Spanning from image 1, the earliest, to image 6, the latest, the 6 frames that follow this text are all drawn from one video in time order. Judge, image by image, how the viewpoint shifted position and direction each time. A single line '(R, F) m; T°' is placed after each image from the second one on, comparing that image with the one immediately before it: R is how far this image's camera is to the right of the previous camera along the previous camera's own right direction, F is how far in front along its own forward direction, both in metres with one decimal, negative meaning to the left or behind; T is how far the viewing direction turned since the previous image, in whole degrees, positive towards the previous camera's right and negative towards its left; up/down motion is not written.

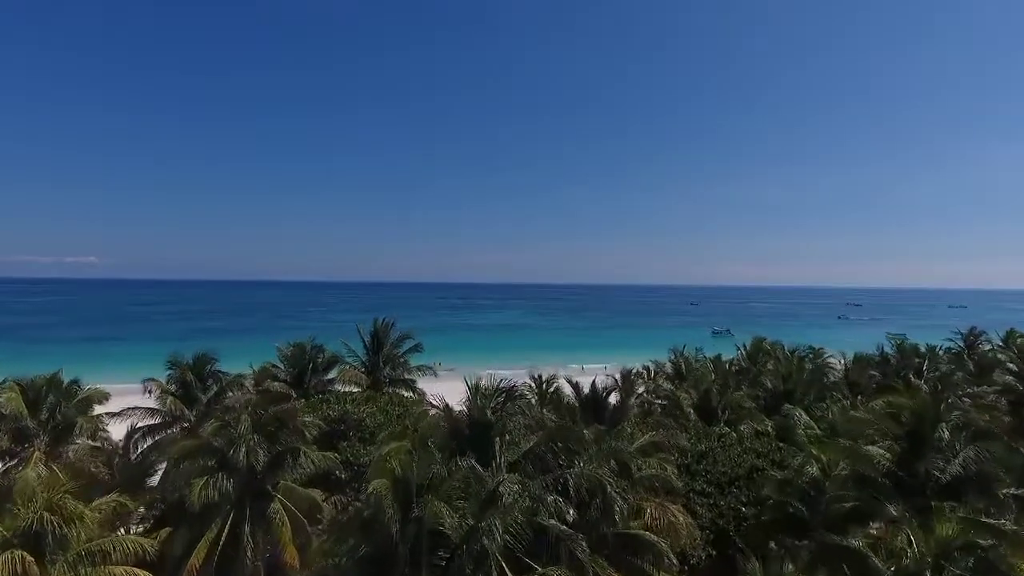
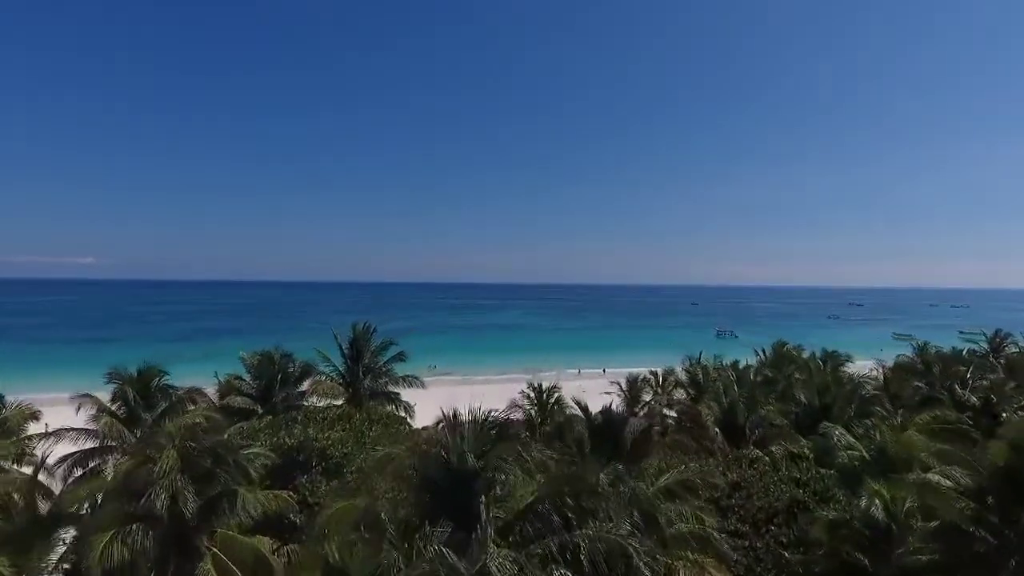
(+0.1, +2.2) m; 0°
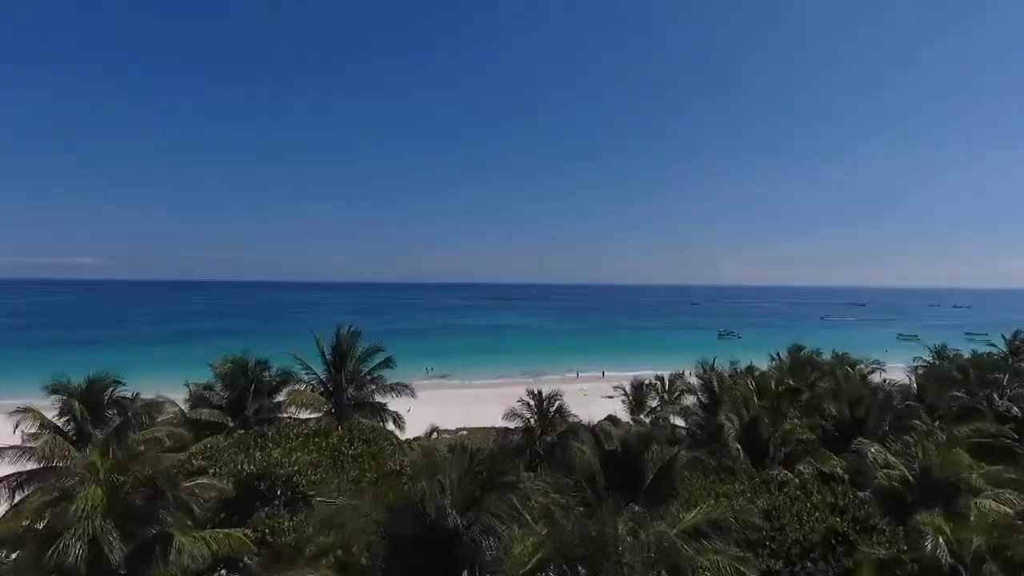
(0.0, +1.5) m; 0°
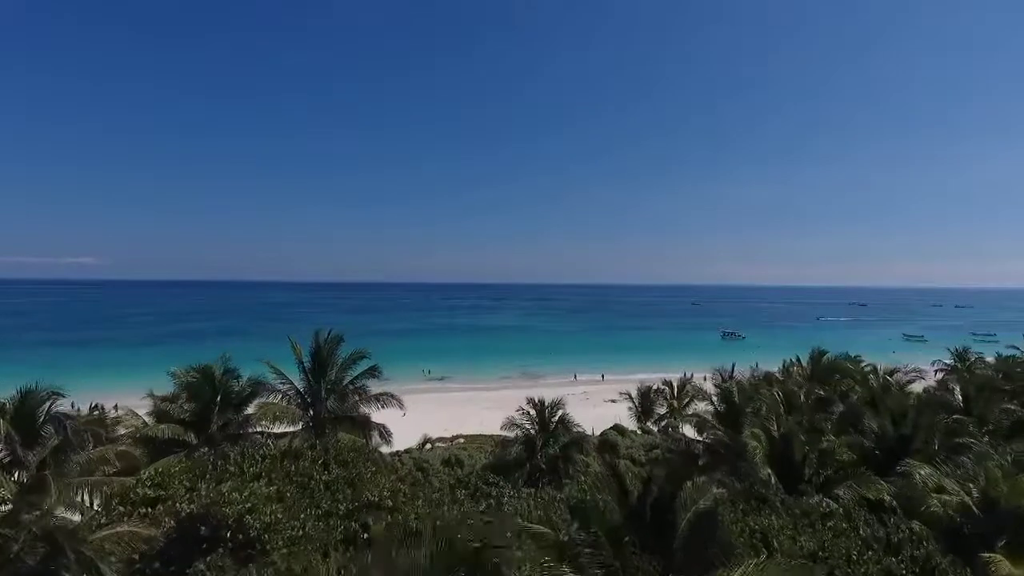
(0.0, +1.7) m; 0°
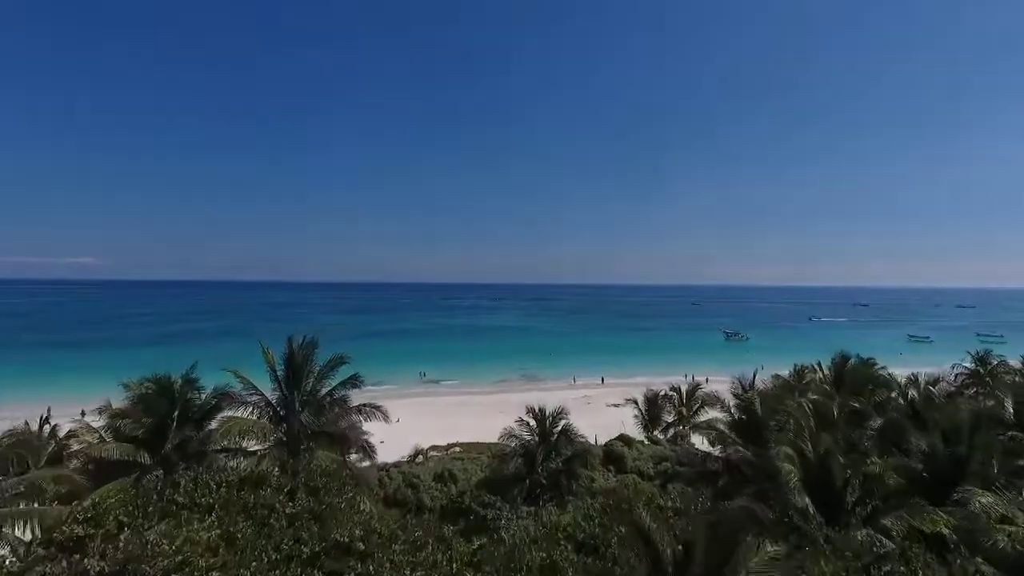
(0.0, +1.6) m; 0°
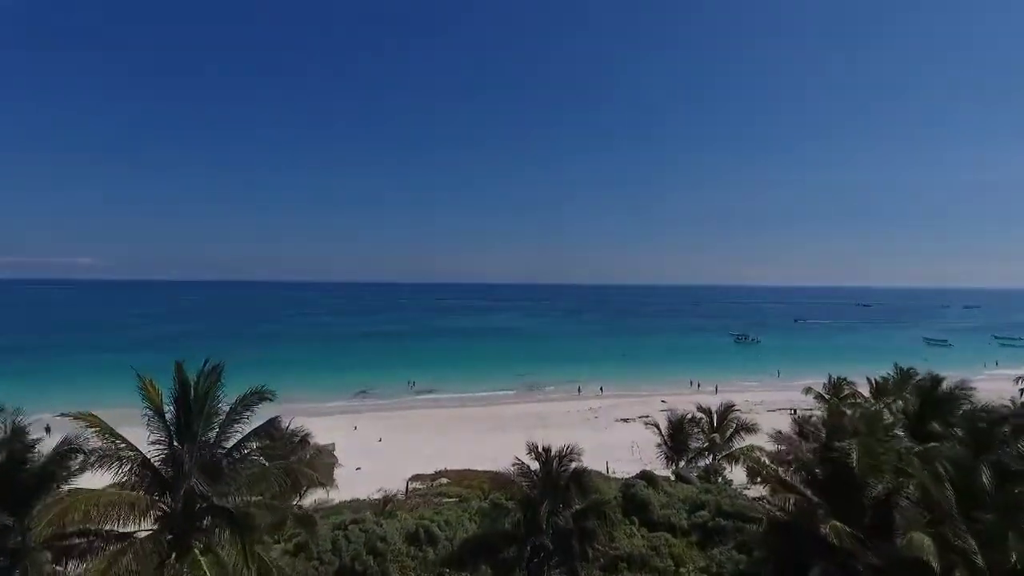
(+0.1, +4.1) m; 0°
